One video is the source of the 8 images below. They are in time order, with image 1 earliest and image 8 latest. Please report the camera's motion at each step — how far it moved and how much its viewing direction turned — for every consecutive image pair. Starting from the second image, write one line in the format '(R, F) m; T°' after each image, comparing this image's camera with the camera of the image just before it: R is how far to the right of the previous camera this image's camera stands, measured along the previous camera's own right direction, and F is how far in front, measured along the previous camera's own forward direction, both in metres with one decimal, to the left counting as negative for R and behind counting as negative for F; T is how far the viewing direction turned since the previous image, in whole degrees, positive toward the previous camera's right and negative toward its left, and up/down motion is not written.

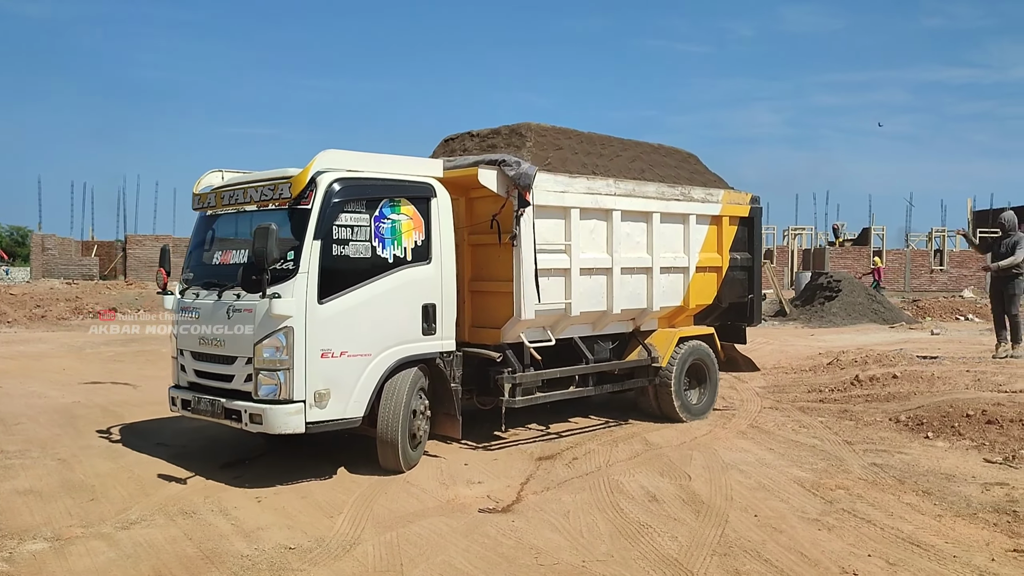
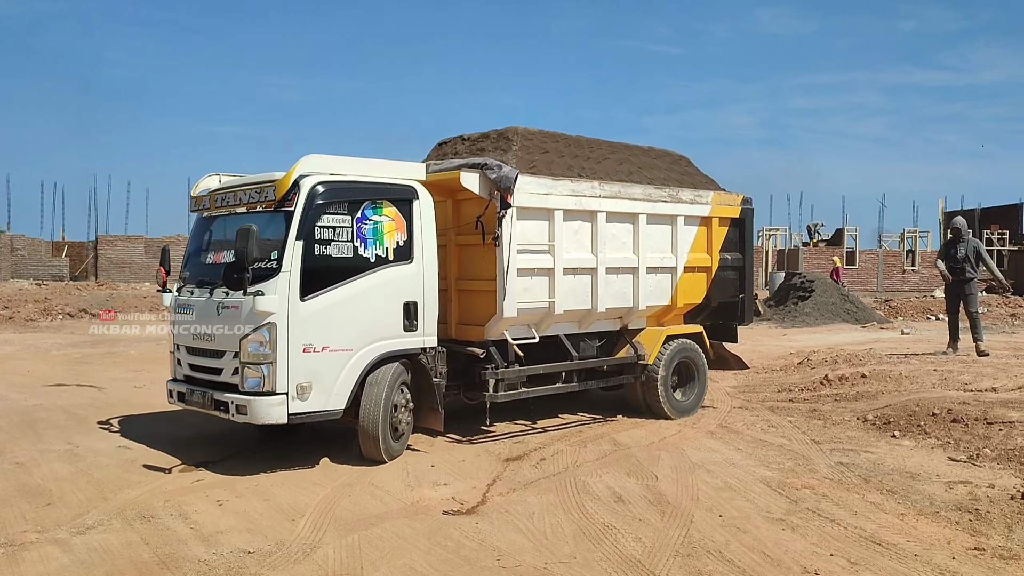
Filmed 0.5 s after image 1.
(+0.1, +0.1) m; +1°
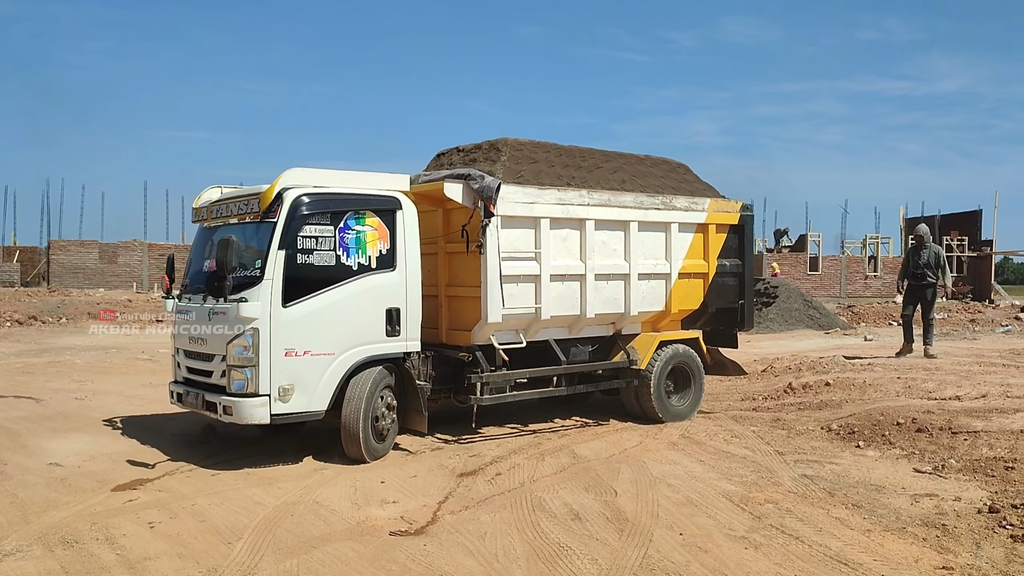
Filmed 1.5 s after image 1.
(+0.1, +0.3) m; +2°
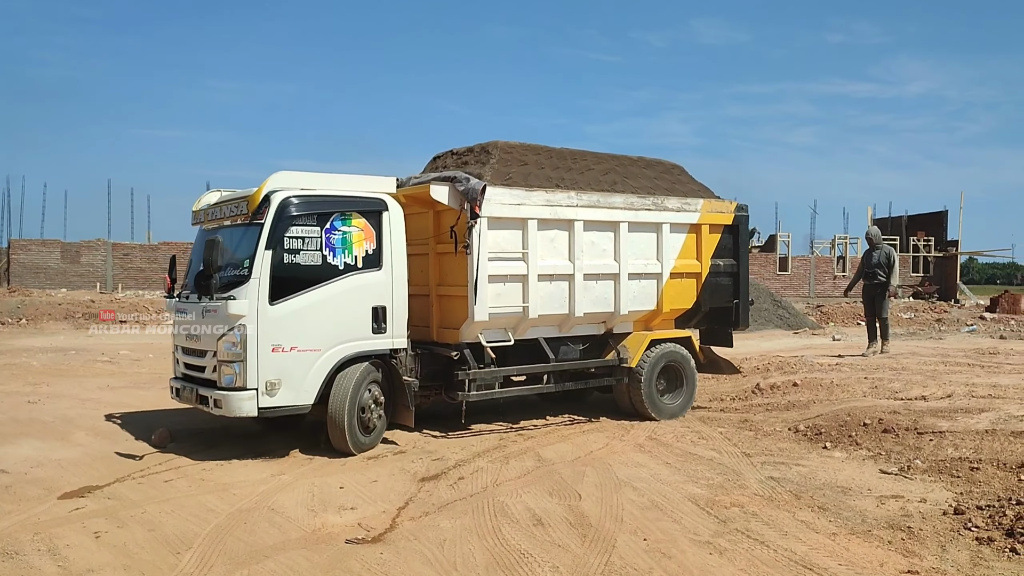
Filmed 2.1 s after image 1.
(+0.1, +0.2) m; +2°
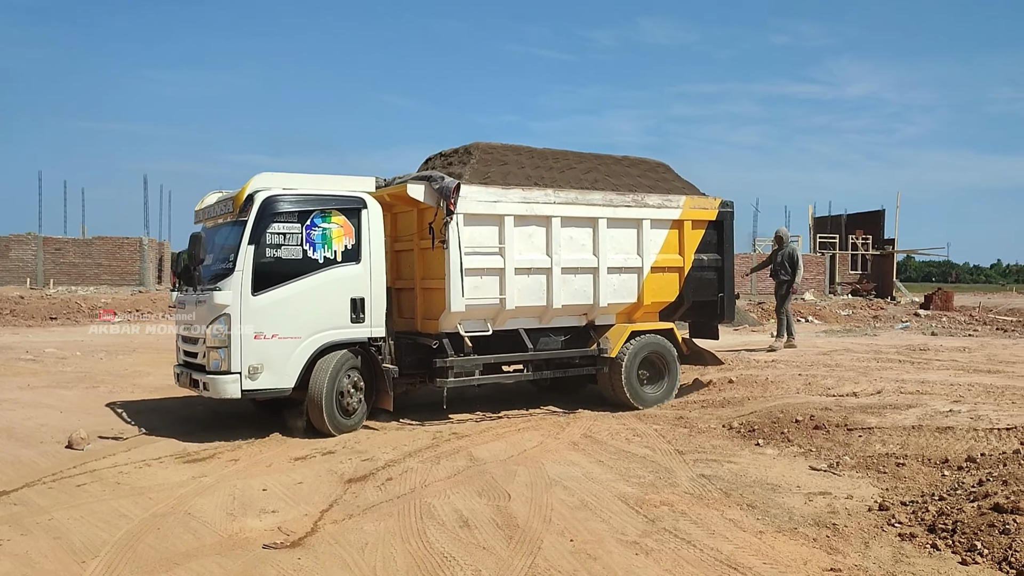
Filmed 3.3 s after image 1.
(+0.2, +0.1) m; +3°
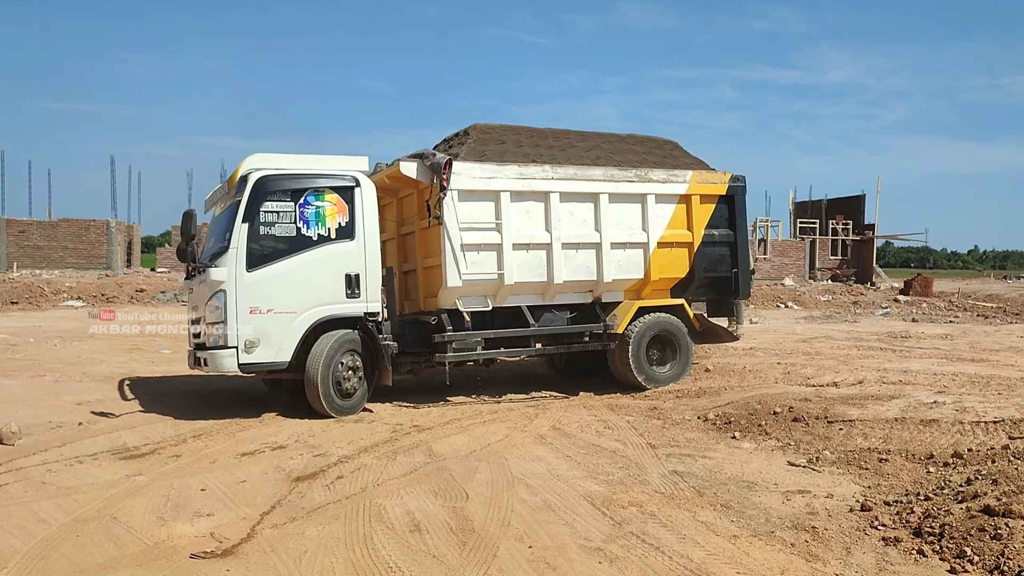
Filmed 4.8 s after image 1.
(+0.2, +0.5) m; +1°
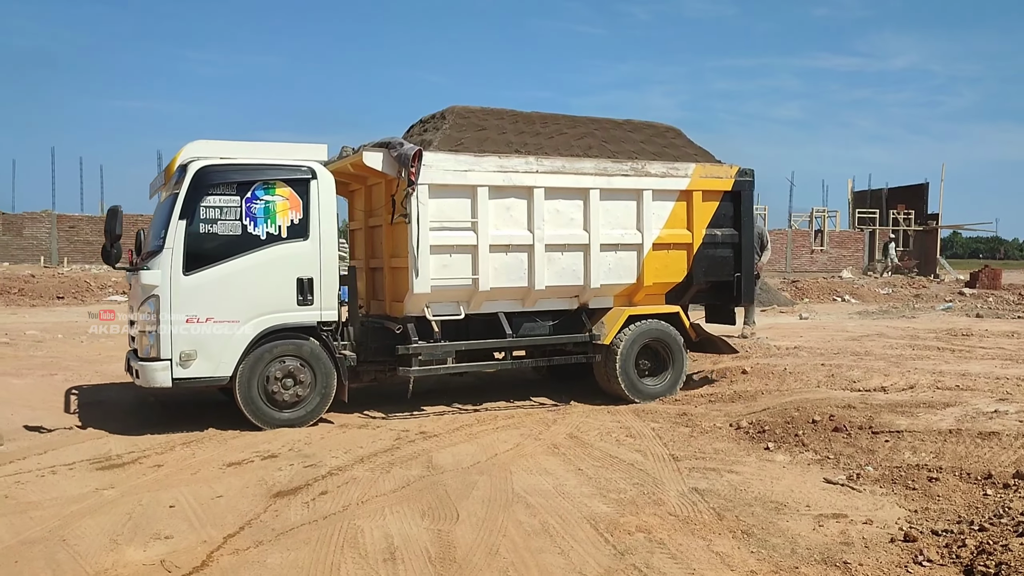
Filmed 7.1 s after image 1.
(+0.4, +0.6) m; -4°
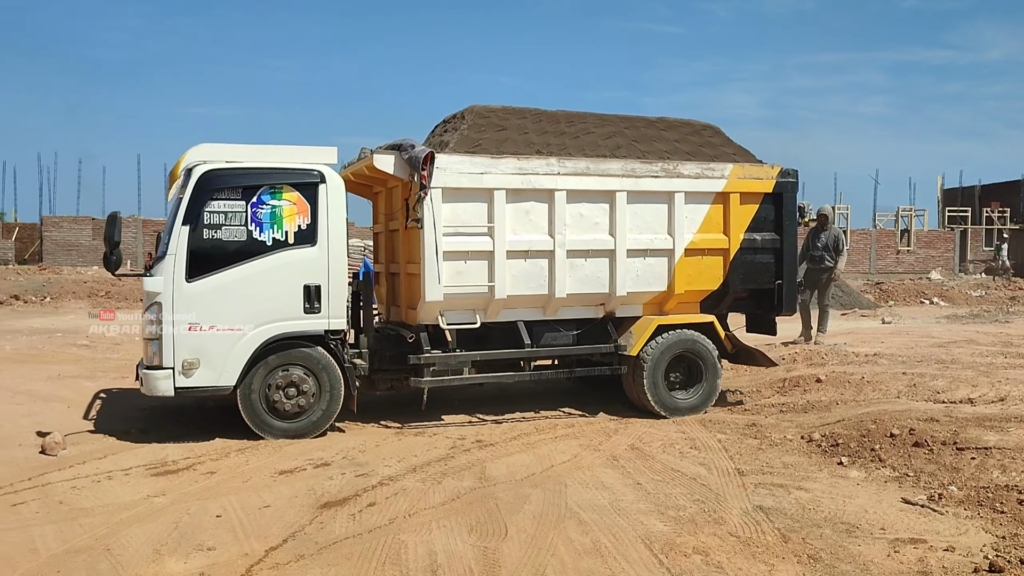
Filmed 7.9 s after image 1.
(+0.2, +0.2) m; -5°
